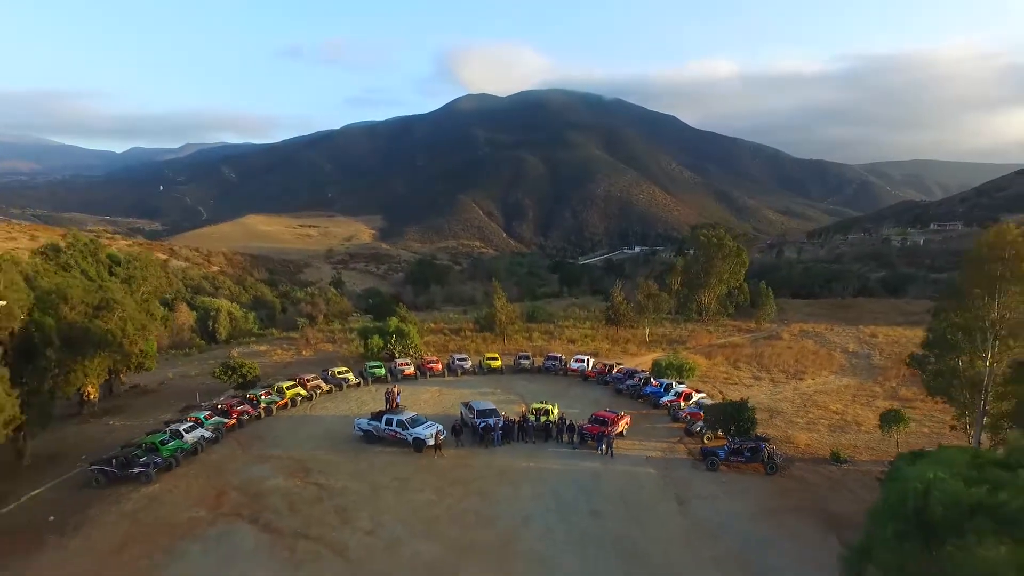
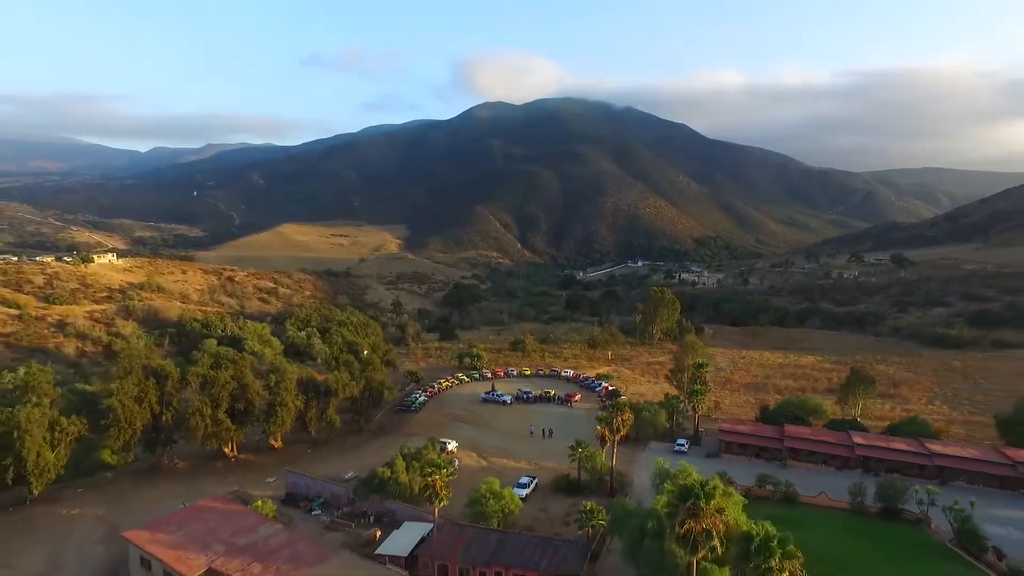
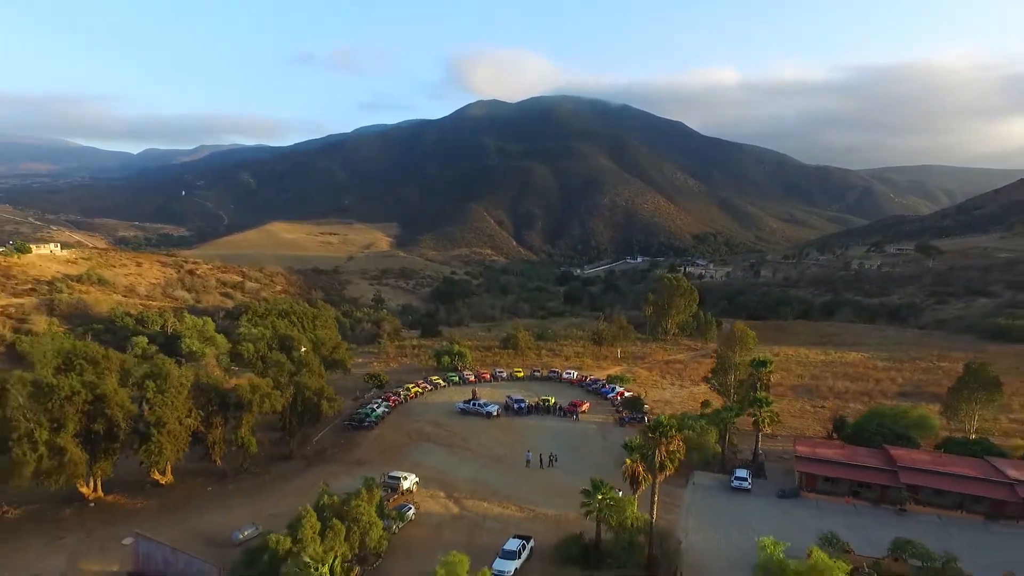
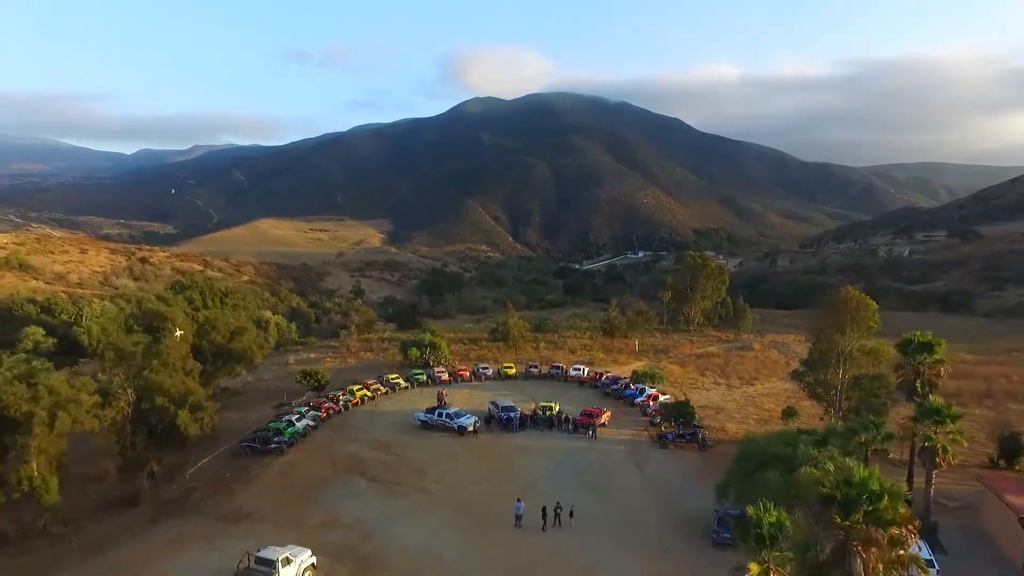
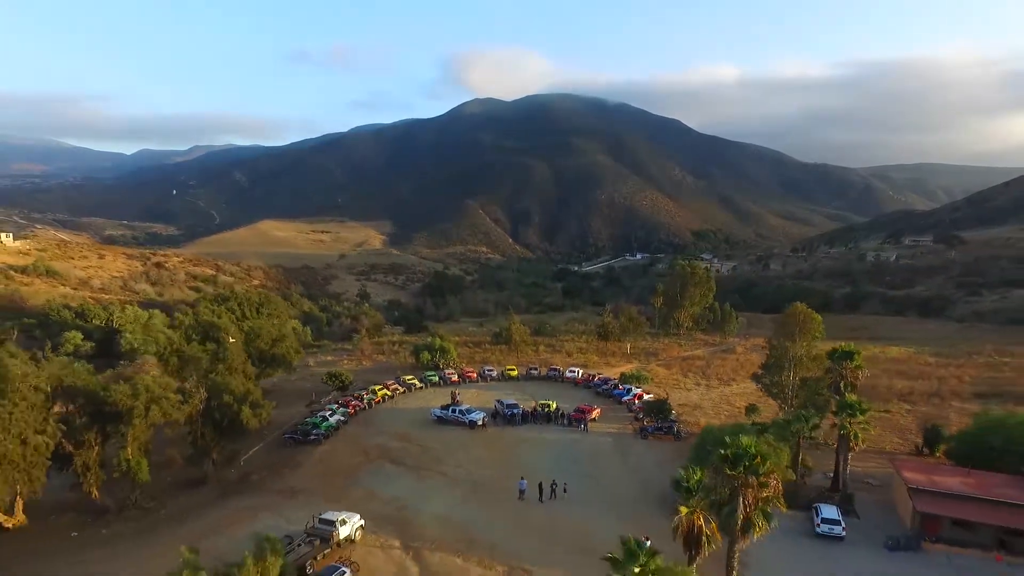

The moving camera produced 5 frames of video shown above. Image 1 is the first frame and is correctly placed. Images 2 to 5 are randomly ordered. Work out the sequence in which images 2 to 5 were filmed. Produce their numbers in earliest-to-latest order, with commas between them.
4, 5, 3, 2
